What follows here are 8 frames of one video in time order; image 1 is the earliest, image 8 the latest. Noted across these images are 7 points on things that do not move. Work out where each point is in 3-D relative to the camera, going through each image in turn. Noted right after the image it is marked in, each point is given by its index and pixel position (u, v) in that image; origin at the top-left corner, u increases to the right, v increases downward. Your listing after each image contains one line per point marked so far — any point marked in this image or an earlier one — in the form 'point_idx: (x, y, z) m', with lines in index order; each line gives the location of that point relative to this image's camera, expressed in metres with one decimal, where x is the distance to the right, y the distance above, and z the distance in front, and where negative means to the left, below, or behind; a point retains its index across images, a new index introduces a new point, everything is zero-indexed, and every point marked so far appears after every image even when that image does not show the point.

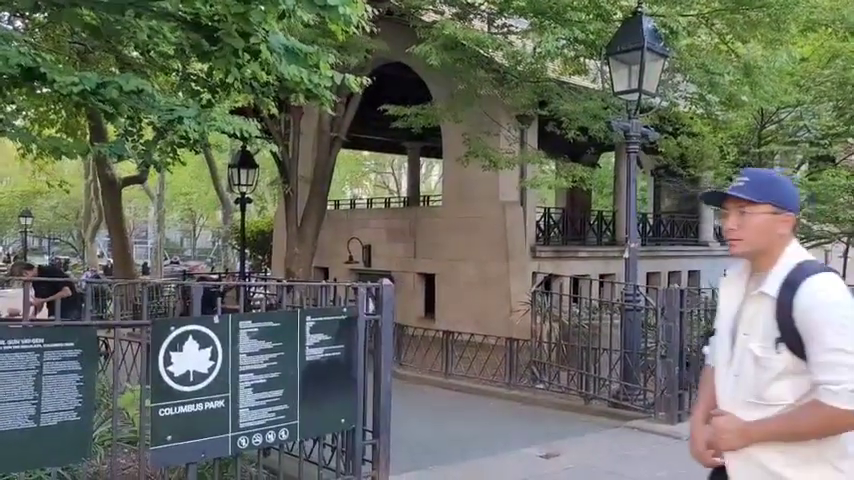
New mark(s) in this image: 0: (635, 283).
0: (+2.7, -0.6, +9.5) m
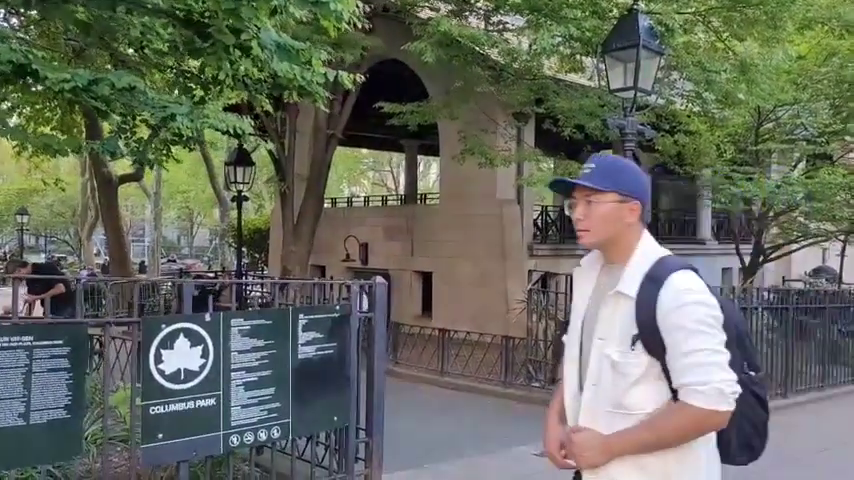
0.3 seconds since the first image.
0: (+2.6, -0.6, +9.5) m
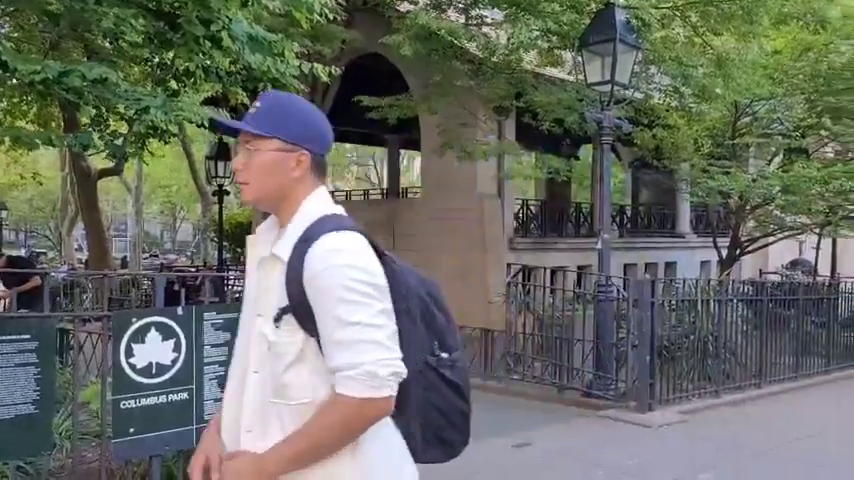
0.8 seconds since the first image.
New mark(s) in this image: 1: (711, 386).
0: (+2.3, -0.5, +9.5) m
1: (+4.0, -2.1, +10.3) m
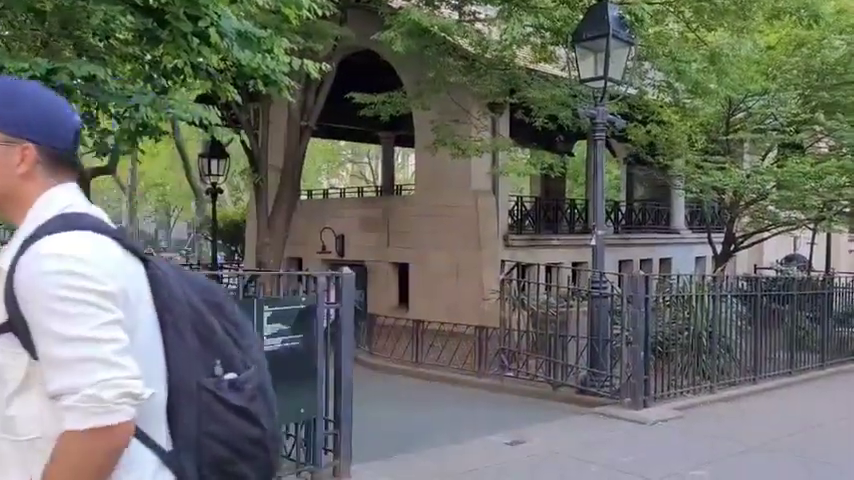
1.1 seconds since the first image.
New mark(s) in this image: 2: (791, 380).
0: (+2.3, -0.4, +9.5) m
1: (+4.0, -2.0, +10.3) m
2: (+5.8, -2.2, +11.7) m
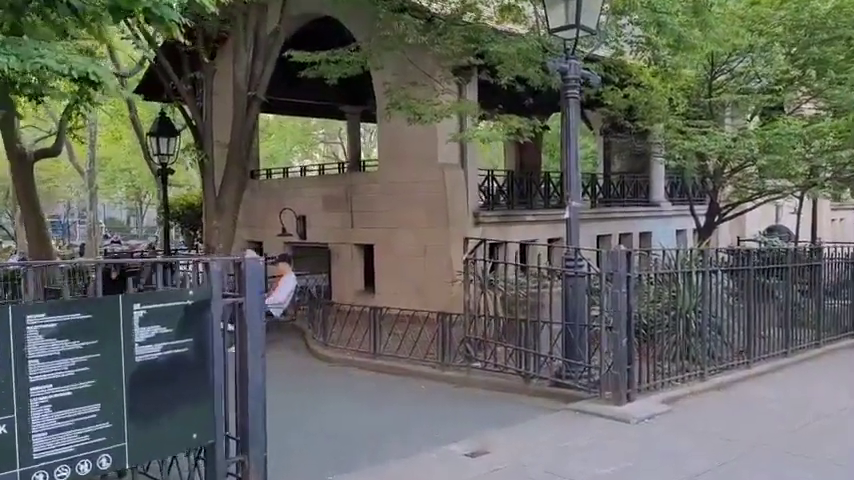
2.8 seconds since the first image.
0: (+1.7, -0.1, +8.4) m
1: (+3.4, -1.6, +9.3) m
2: (+5.2, -1.8, +10.7) m
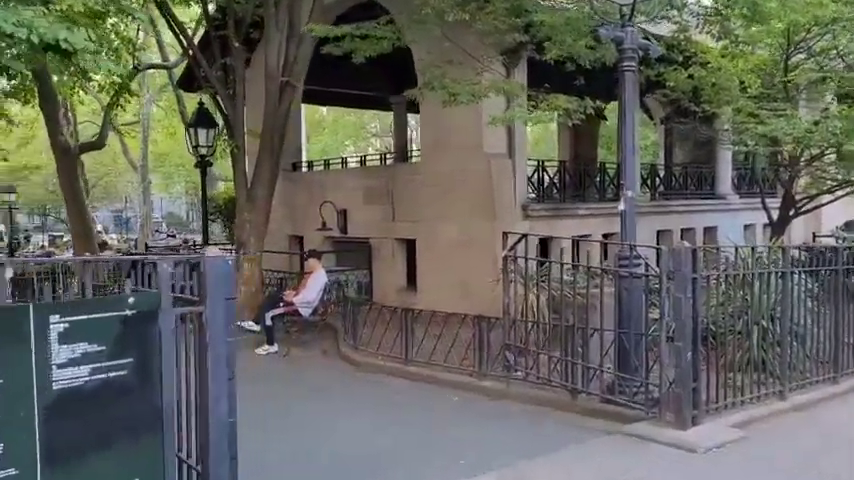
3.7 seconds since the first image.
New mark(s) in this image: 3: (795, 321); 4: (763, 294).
0: (+2.0, 0.0, +7.2) m
1: (+3.8, -1.6, +8.0) m
2: (+5.7, -1.7, +9.3) m
3: (+4.2, -0.9, +8.2) m
4: (+3.6, -0.6, +7.9) m
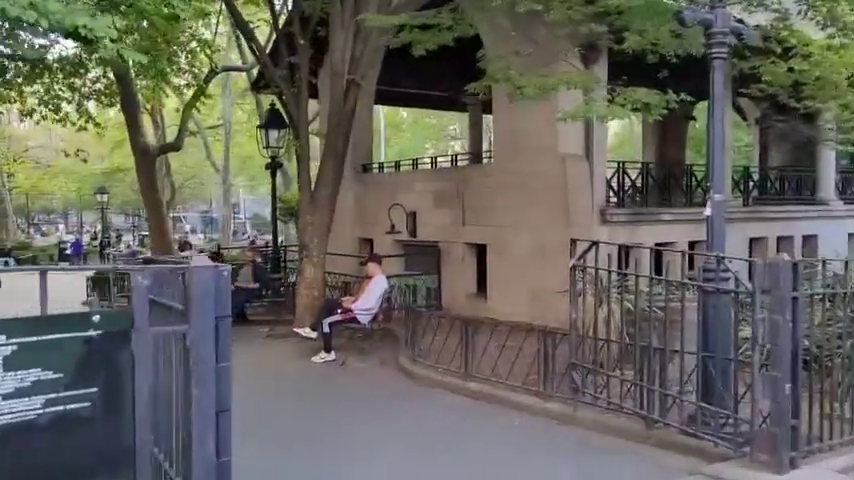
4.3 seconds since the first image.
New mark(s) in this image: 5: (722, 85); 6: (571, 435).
0: (+2.5, -0.1, +6.3) m
1: (+4.3, -1.7, +6.9) m
2: (+6.4, -1.9, +7.9) m
3: (+4.7, -1.0, +7.1) m
4: (+4.2, -0.7, +6.8) m
5: (+2.8, +1.5, +7.0) m
6: (+1.4, -1.9, +7.2) m
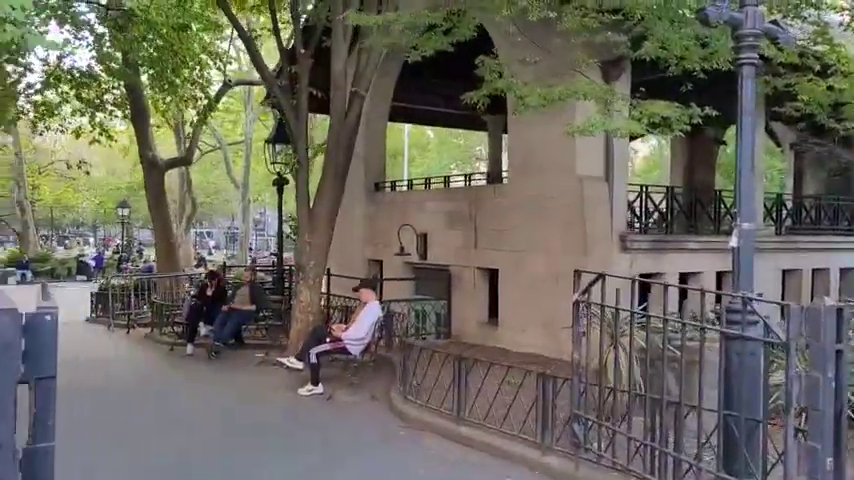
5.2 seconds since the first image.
0: (+2.3, -0.4, +5.3) m
1: (+4.1, -2.0, +5.8) m
2: (+6.2, -2.3, +6.7) m
3: (+4.5, -1.4, +6.0) m
4: (+4.0, -1.0, +5.7) m
5: (+2.7, +1.2, +6.0) m
6: (+1.2, -2.2, +6.2) m
